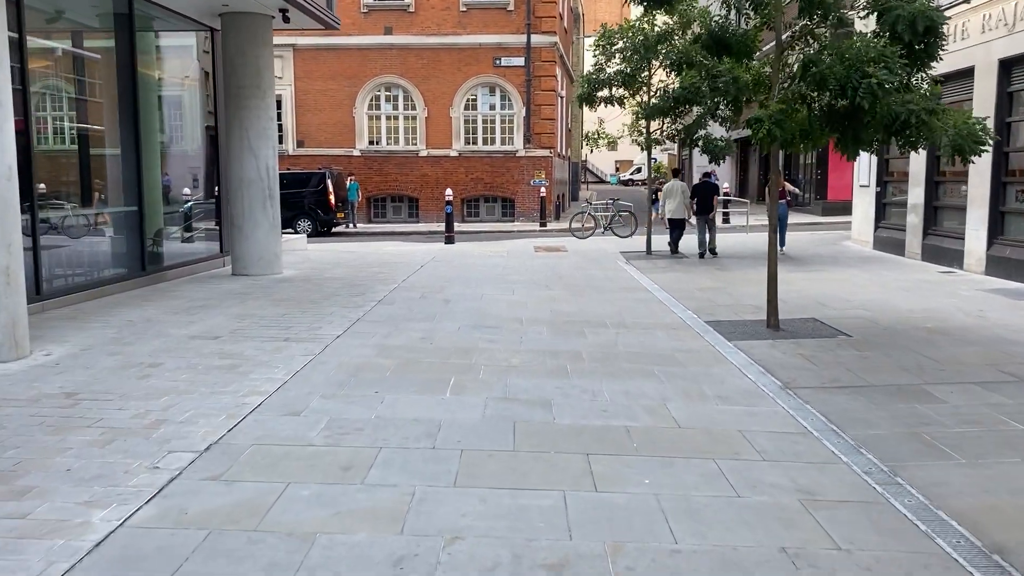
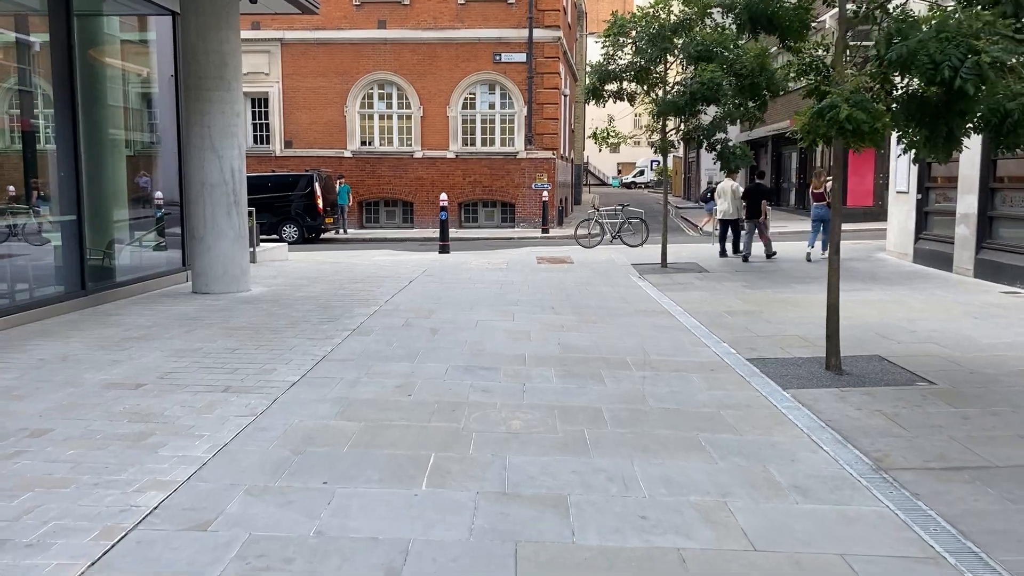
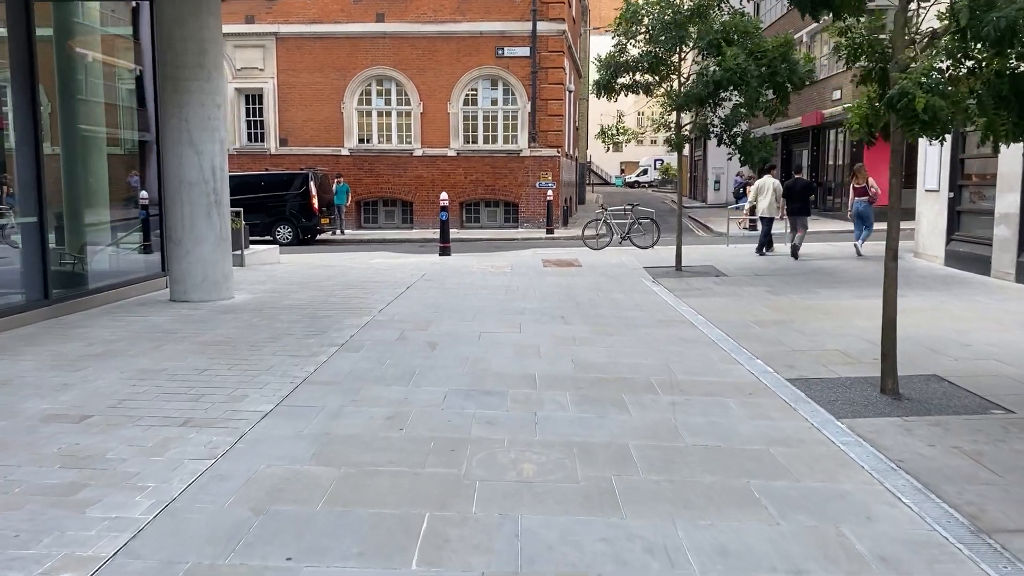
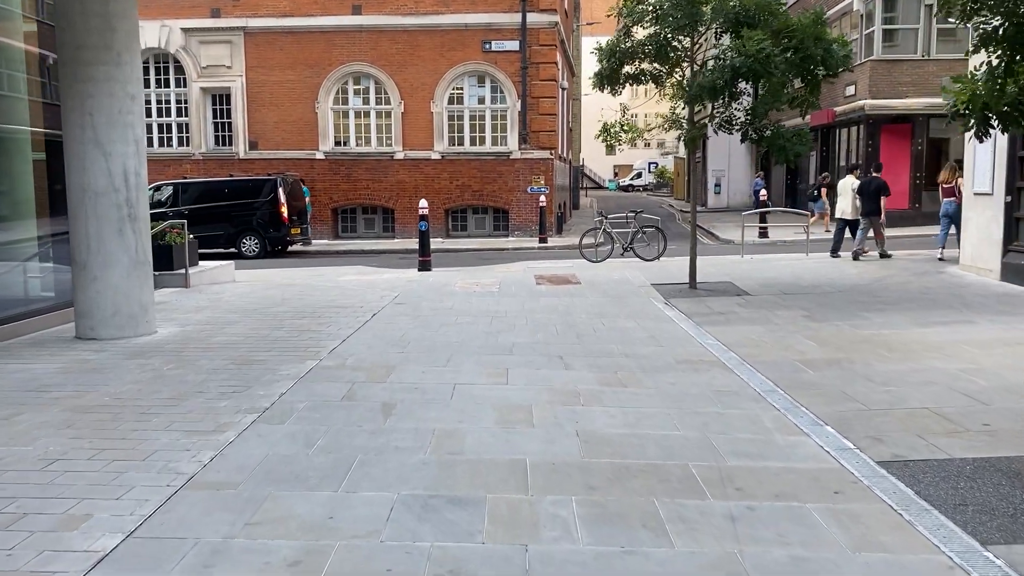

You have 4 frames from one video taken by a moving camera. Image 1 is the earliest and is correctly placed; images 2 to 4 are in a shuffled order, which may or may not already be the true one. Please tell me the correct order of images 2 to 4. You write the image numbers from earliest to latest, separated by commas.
2, 3, 4
